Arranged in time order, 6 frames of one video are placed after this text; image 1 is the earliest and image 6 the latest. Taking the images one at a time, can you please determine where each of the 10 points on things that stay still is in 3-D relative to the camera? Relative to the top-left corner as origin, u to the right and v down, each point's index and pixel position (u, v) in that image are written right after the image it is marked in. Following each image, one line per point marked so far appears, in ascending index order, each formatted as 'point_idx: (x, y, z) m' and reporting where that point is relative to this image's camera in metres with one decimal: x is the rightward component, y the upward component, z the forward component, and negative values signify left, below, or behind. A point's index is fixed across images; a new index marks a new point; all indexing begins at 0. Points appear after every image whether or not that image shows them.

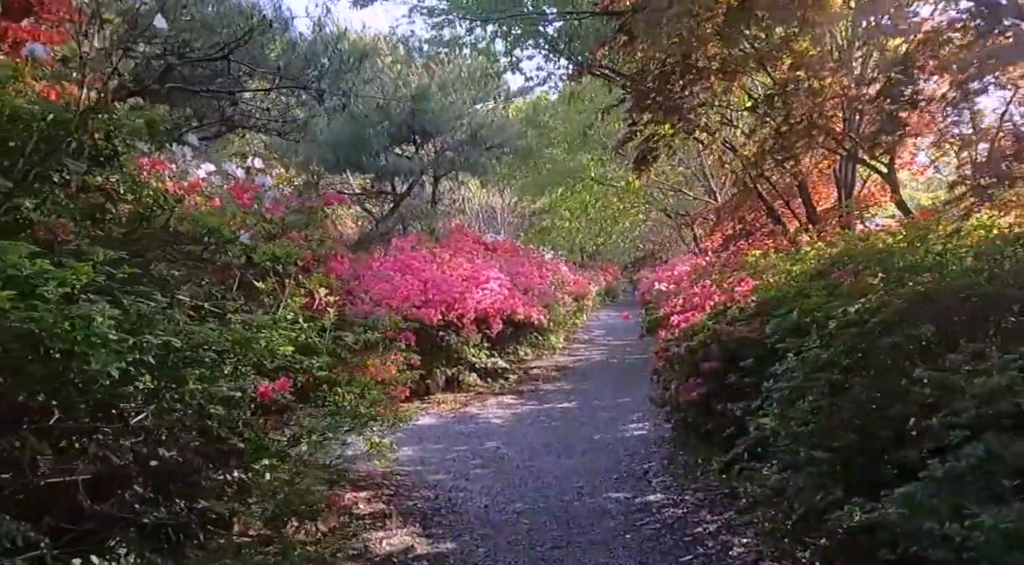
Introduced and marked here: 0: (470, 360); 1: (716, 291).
0: (-0.4, -0.8, +11.2) m
1: (+1.3, -0.1, +7.2) m
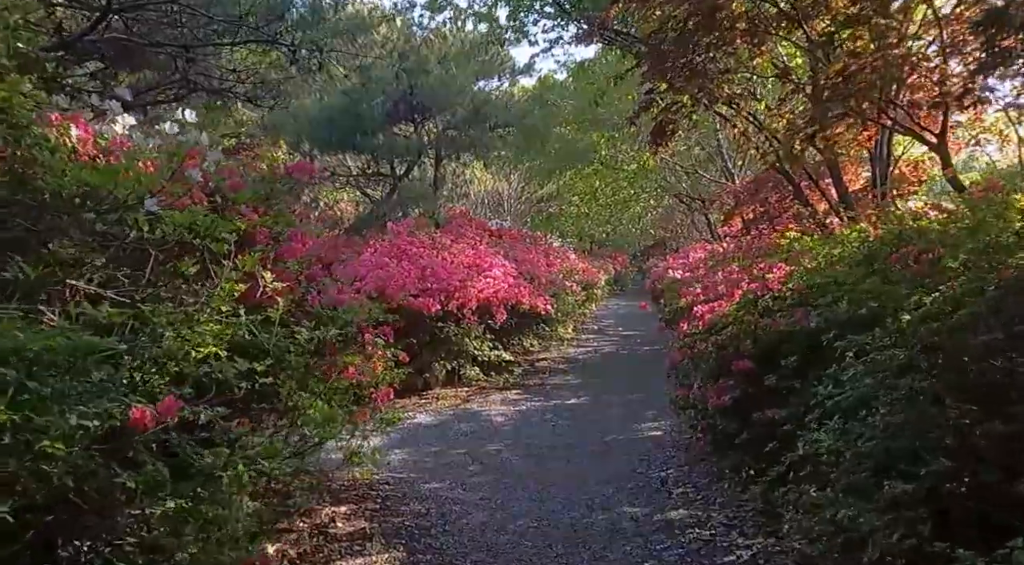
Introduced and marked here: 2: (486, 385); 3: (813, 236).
0: (-0.4, -0.7, +10.5) m
1: (+1.3, 0.0, +6.4) m
2: (-0.3, -1.0, +10.6) m
3: (+2.1, +0.3, +7.7) m
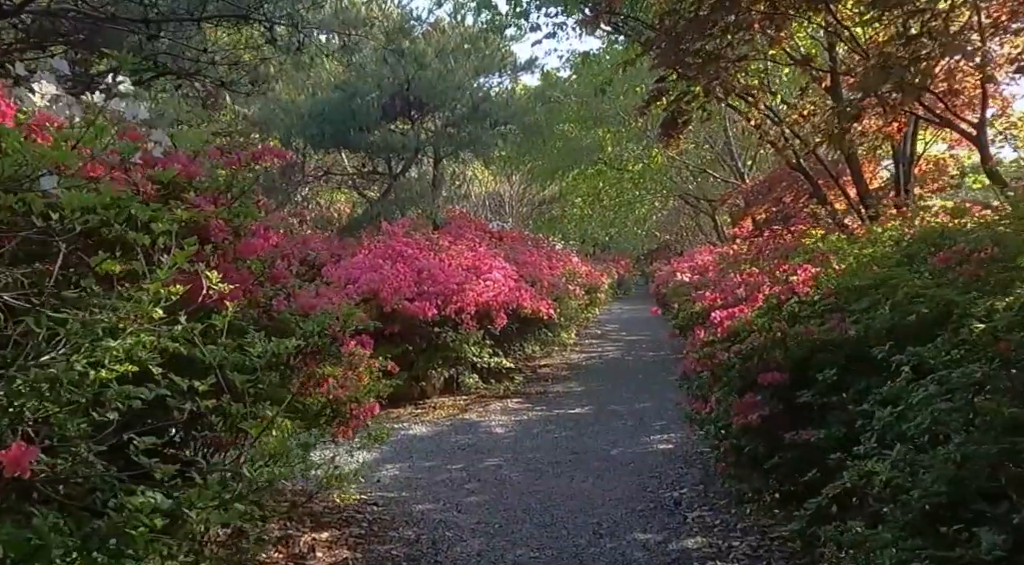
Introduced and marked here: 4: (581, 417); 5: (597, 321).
0: (-0.4, -0.7, +10.0) m
1: (+1.3, 0.0, +5.9) m
2: (-0.3, -1.0, +10.1) m
3: (+2.1, +0.3, +7.2) m
4: (+0.6, -1.1, +9.0) m
5: (+1.4, -0.7, +18.7) m
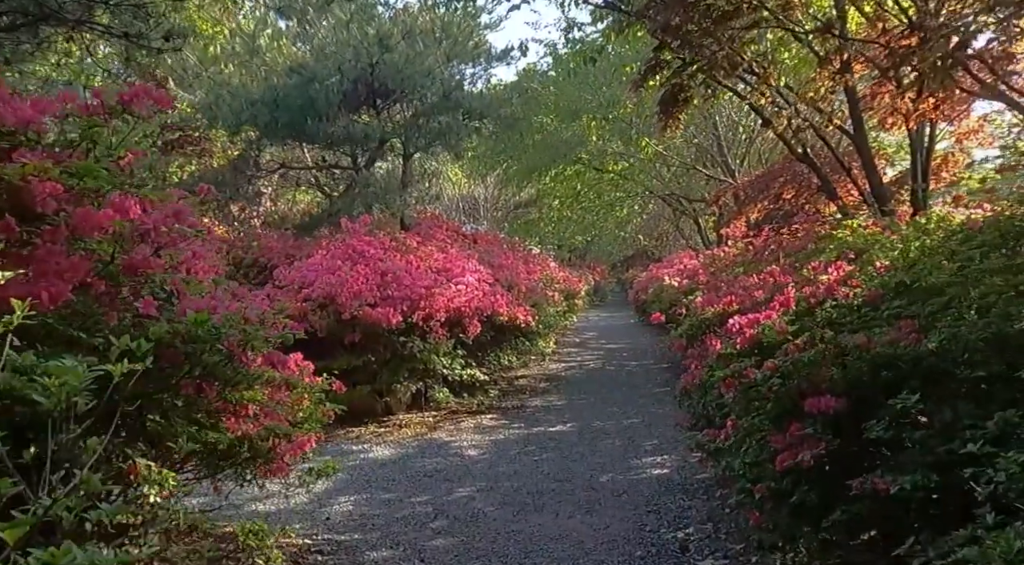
0: (-0.6, -0.7, +9.0) m
1: (+1.2, 0.0, +5.0) m
2: (-0.5, -1.0, +9.2) m
3: (+2.0, +0.3, +6.3) m
4: (+0.4, -1.1, +8.0) m
5: (+1.0, -0.7, +17.8) m
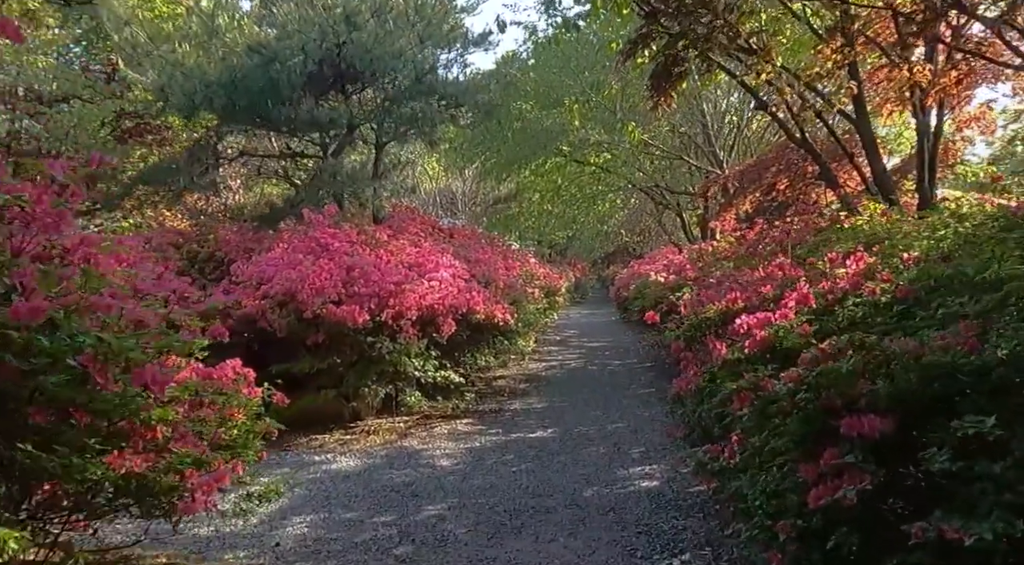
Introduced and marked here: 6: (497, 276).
0: (-0.7, -0.7, +8.4) m
1: (+1.1, 0.0, +4.4) m
2: (-0.6, -1.0, +8.5) m
3: (+1.8, +0.3, +5.7) m
4: (+0.2, -1.1, +7.4) m
5: (+0.7, -0.7, +17.2) m
6: (-0.1, +0.1, +10.6) m
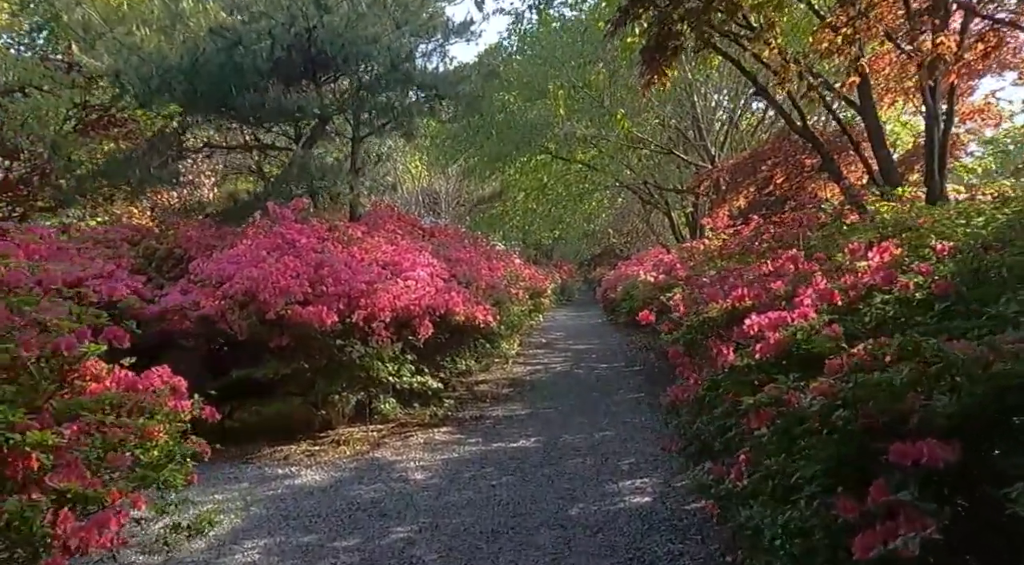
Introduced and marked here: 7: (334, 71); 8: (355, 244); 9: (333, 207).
0: (-0.9, -0.7, +7.8) m
1: (+1.0, 0.0, +3.9) m
2: (-0.8, -1.0, +8.0) m
3: (+1.7, +0.3, +5.2) m
4: (+0.1, -1.1, +6.9) m
5: (+0.4, -0.7, +16.7) m
6: (-0.3, +0.1, +10.0) m
7: (-1.4, +1.7, +8.6) m
8: (-1.1, +0.3, +7.6) m
9: (-1.4, +0.6, +8.8) m
